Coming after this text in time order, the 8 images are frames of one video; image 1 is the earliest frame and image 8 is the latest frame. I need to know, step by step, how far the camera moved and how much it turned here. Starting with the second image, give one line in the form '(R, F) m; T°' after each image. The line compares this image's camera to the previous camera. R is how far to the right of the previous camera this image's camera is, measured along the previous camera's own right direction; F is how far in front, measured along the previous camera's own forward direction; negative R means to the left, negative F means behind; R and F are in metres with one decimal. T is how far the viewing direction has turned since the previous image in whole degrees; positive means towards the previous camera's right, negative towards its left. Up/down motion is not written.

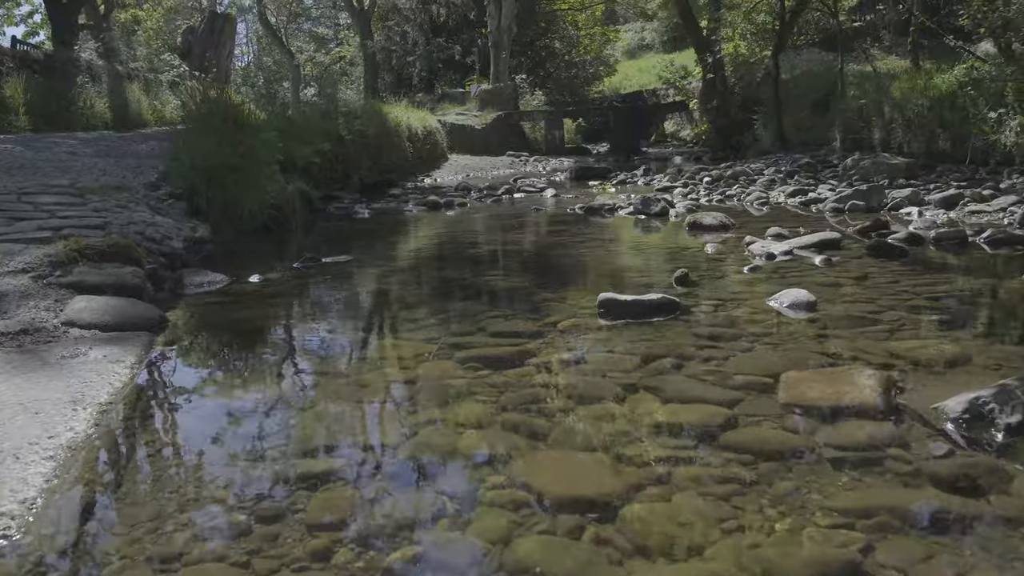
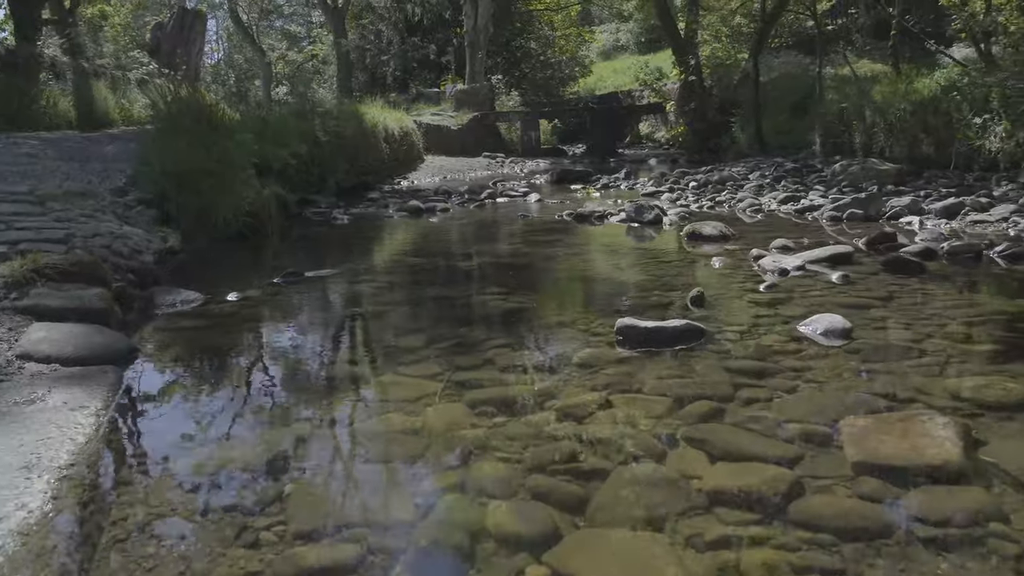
(-0.2, +0.6) m; +2°
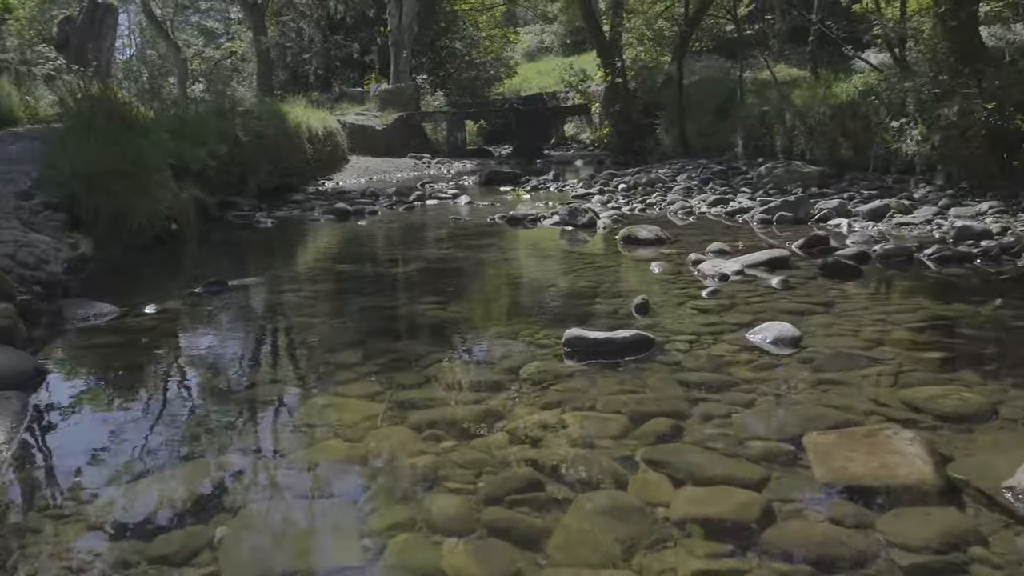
(-0.1, +0.3) m; +5°
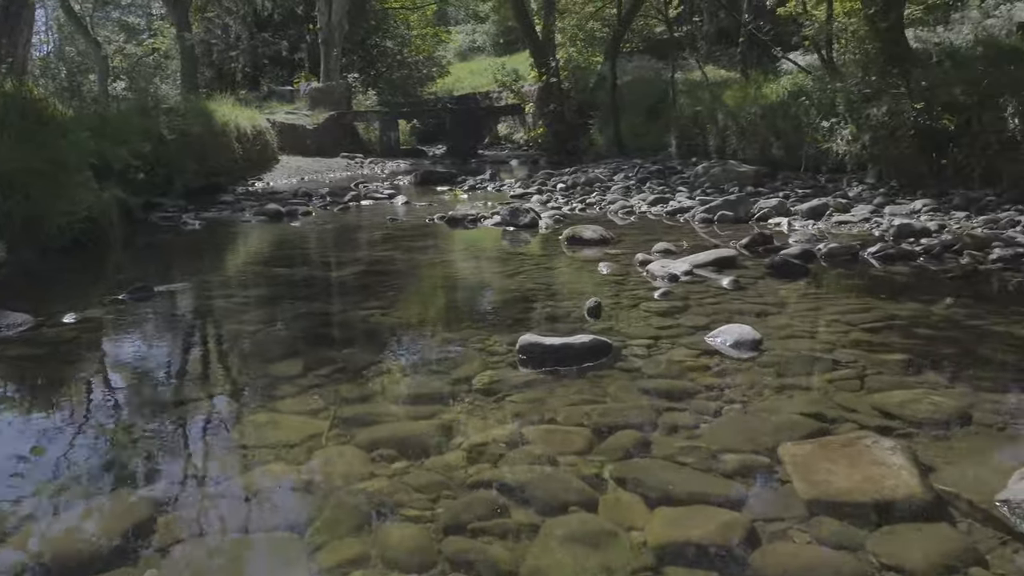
(-0.1, +0.3) m; +4°
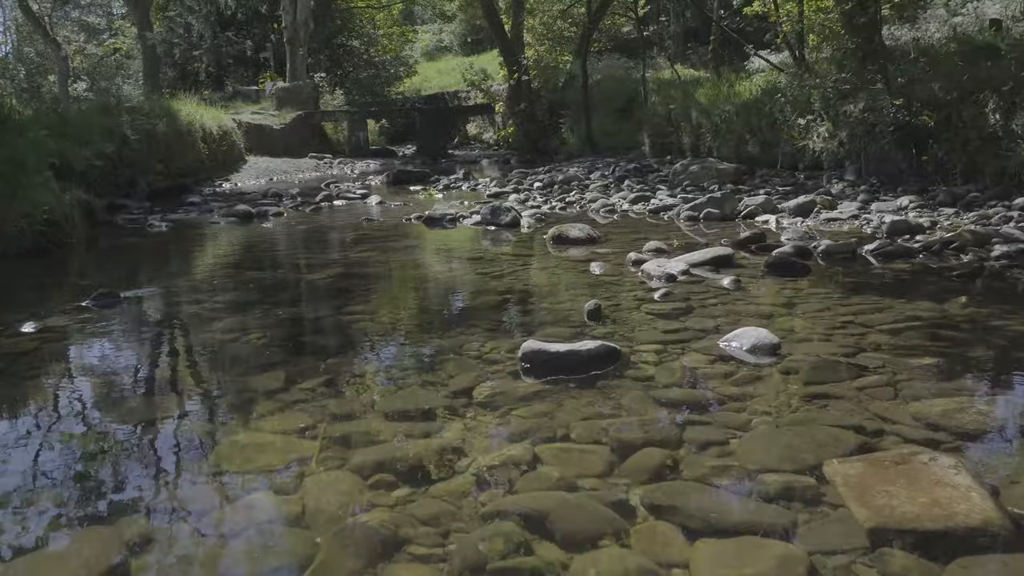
(-0.2, +0.4) m; +2°
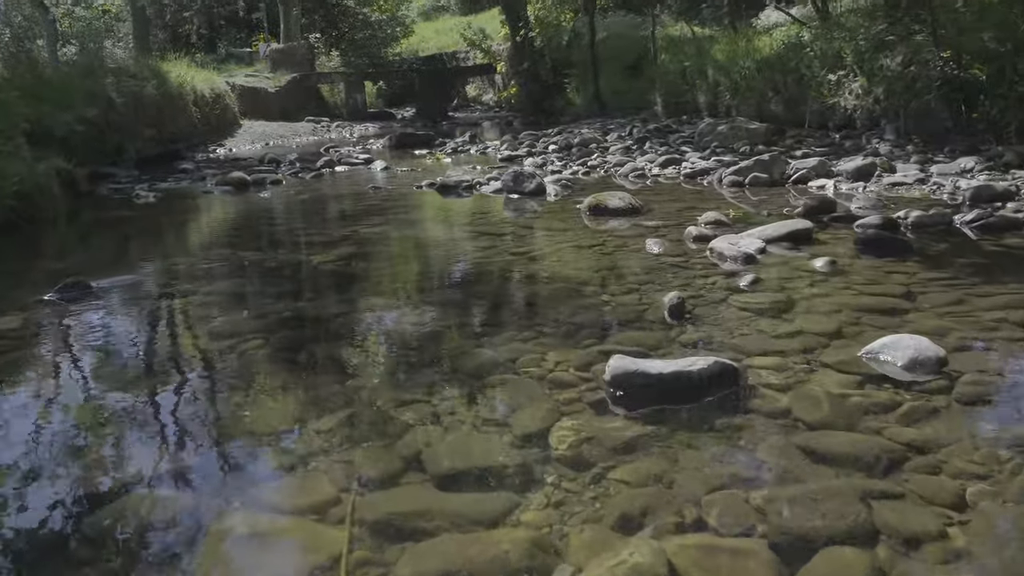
(-0.3, +1.3) m; 0°
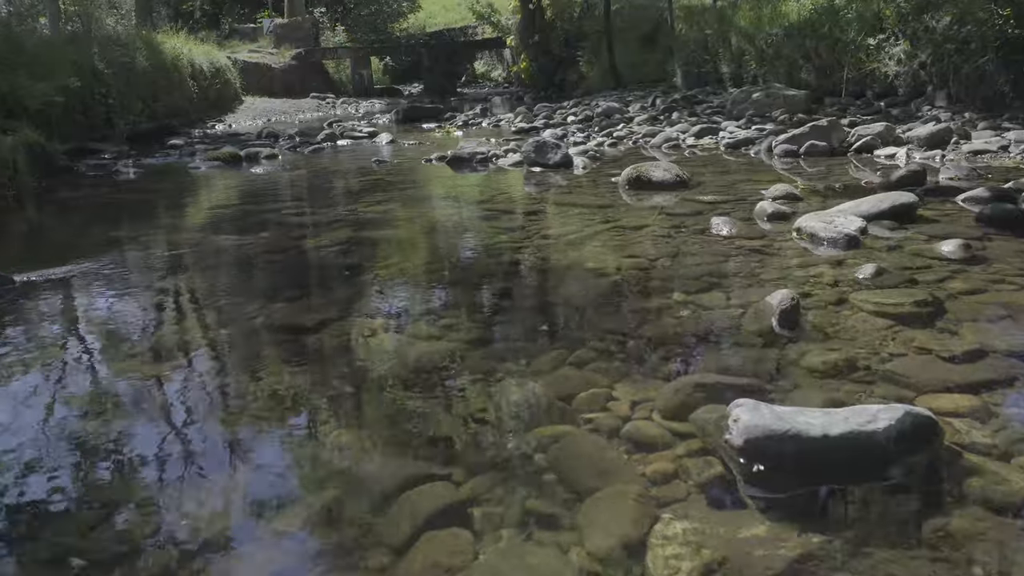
(-0.1, +1.4) m; -1°
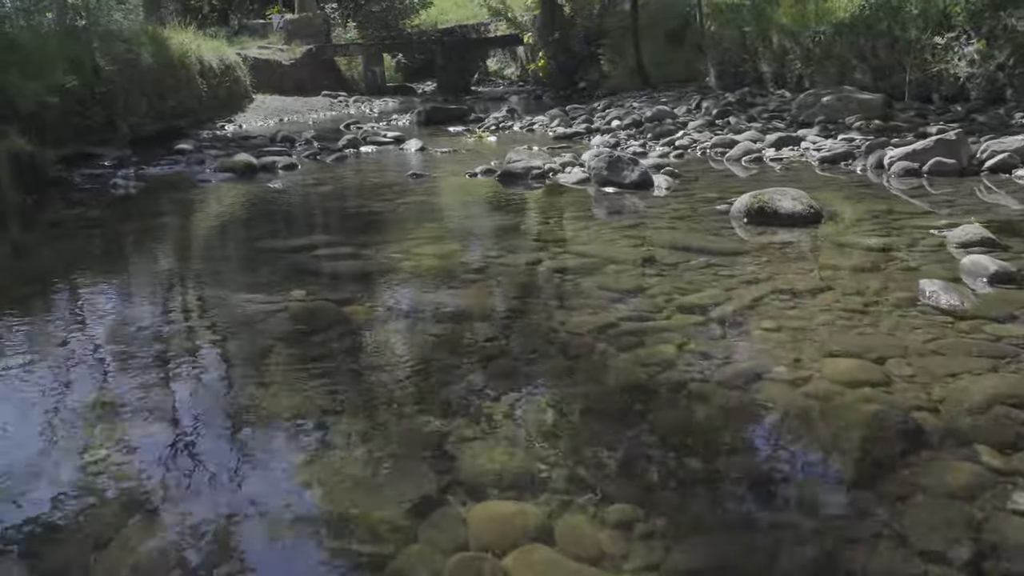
(-0.6, +1.6) m; 0°
